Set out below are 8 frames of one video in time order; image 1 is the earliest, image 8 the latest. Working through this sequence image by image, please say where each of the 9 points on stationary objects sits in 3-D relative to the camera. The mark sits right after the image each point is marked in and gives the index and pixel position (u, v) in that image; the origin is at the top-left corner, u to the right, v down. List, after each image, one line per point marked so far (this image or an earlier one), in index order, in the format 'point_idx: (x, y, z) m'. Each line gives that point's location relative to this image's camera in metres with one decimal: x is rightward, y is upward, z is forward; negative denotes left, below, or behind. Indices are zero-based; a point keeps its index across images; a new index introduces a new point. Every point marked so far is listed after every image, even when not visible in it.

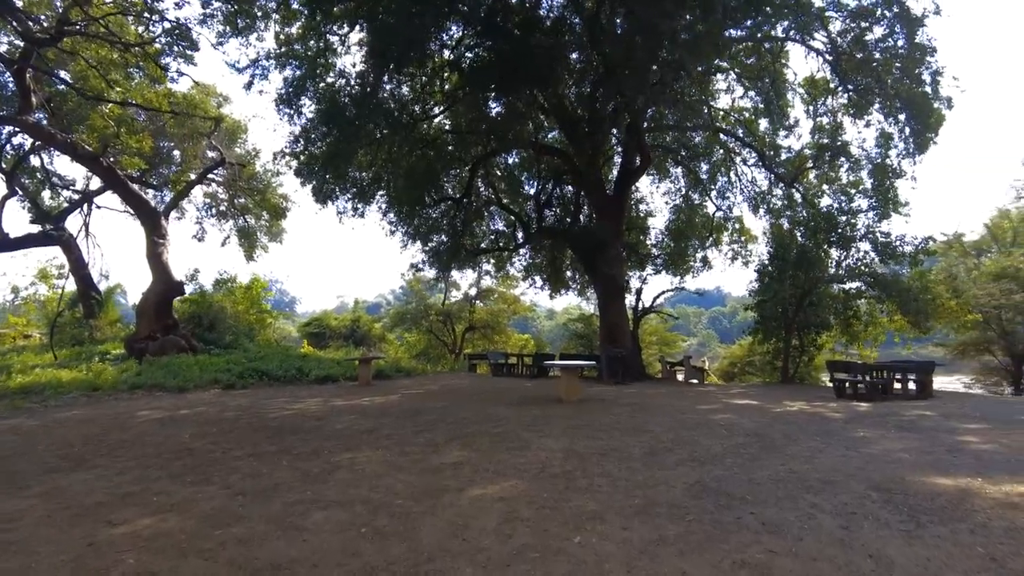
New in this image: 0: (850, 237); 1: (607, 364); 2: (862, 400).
0: (+8.0, +1.2, +15.2) m
1: (+2.0, -1.6, +13.6) m
2: (+5.3, -1.7, +9.7) m
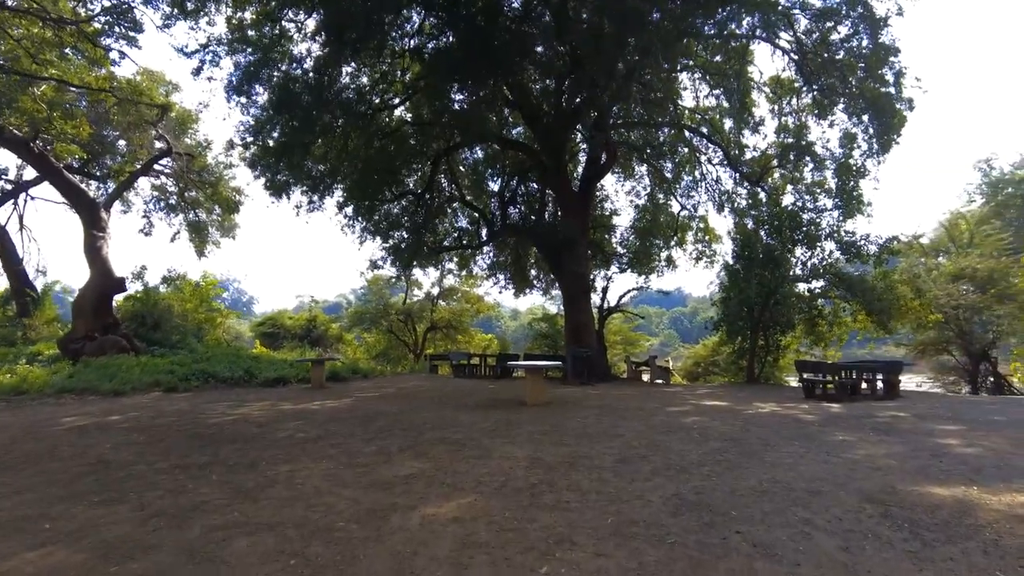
0: (+7.1, +1.2, +15.1) m
1: (+1.2, -1.6, +13.2) m
2: (+4.7, -1.7, +9.5) m
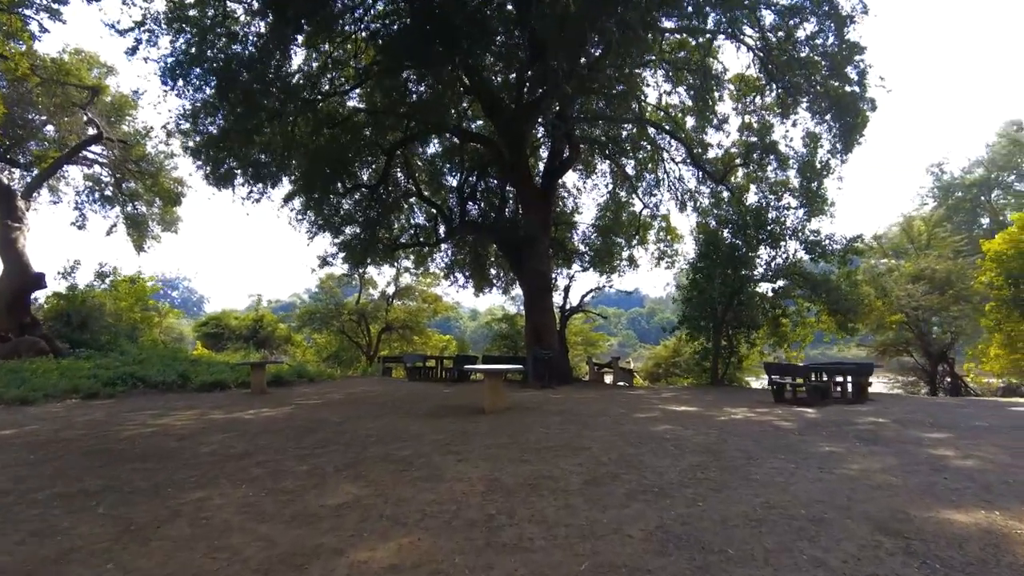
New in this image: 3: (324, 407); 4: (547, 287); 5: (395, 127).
0: (+6.2, +1.2, +14.9) m
1: (+0.4, -1.6, +12.6) m
2: (+4.1, -1.7, +9.1) m
3: (-2.6, -1.6, +8.7) m
4: (+0.8, 0.0, +15.4) m
5: (-2.8, +3.9, +15.6) m
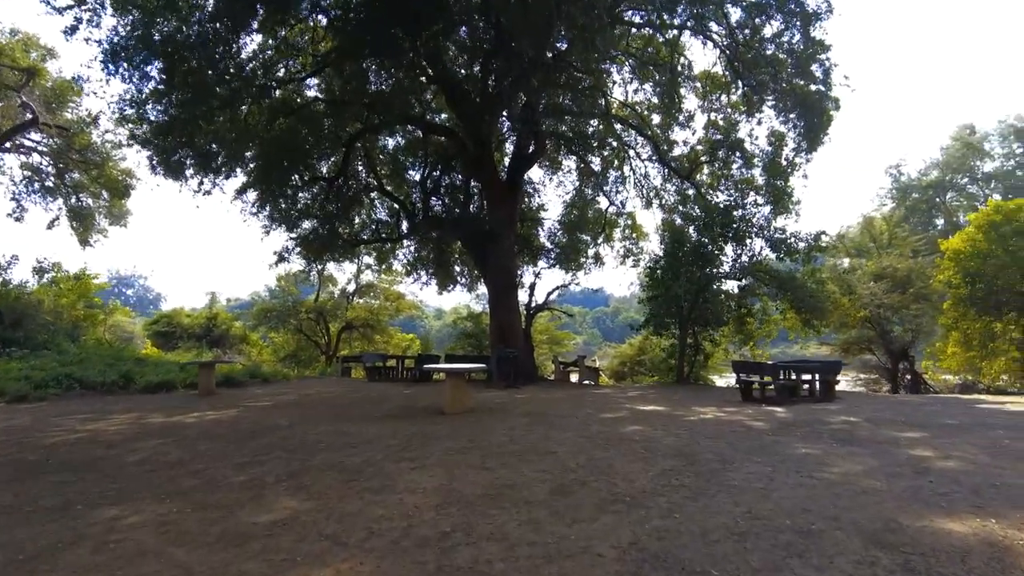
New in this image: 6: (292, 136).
0: (+5.4, +1.3, +14.8) m
1: (-0.3, -1.5, +12.3) m
2: (+3.6, -1.6, +8.9) m
3: (-3.0, -1.6, +8.2) m
4: (0.0, +0.1, +15.0) m
5: (-3.7, +4.0, +15.1) m
6: (-4.9, +3.4, +14.2) m
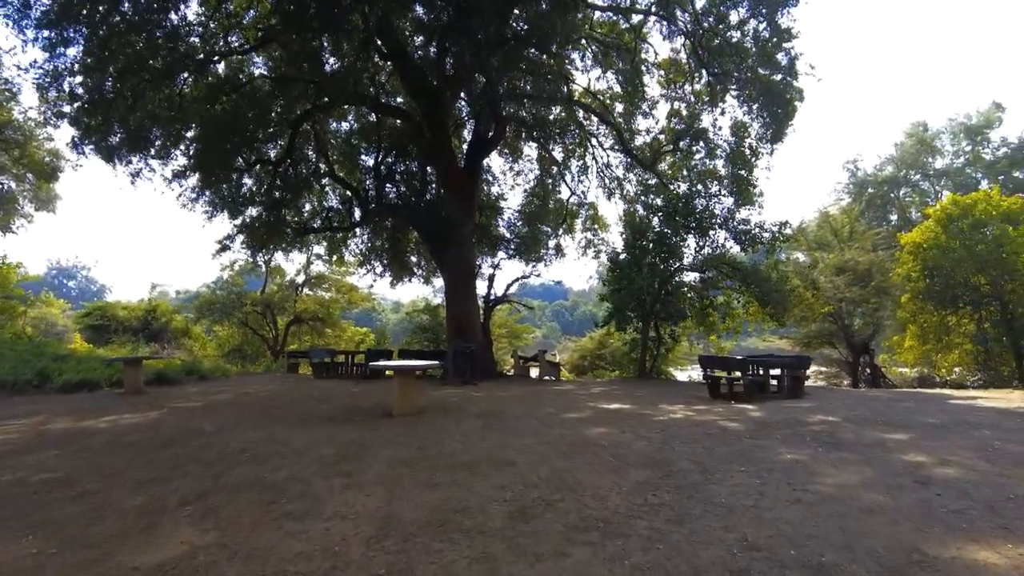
0: (+4.4, +1.4, +14.5) m
1: (-1.1, -1.3, +11.6) m
2: (+3.0, -1.5, +8.5) m
3: (-3.6, -1.4, +7.4) m
4: (-0.9, +0.3, +14.4) m
5: (-4.6, +4.2, +14.1) m
6: (-5.7, +3.6, +13.2) m
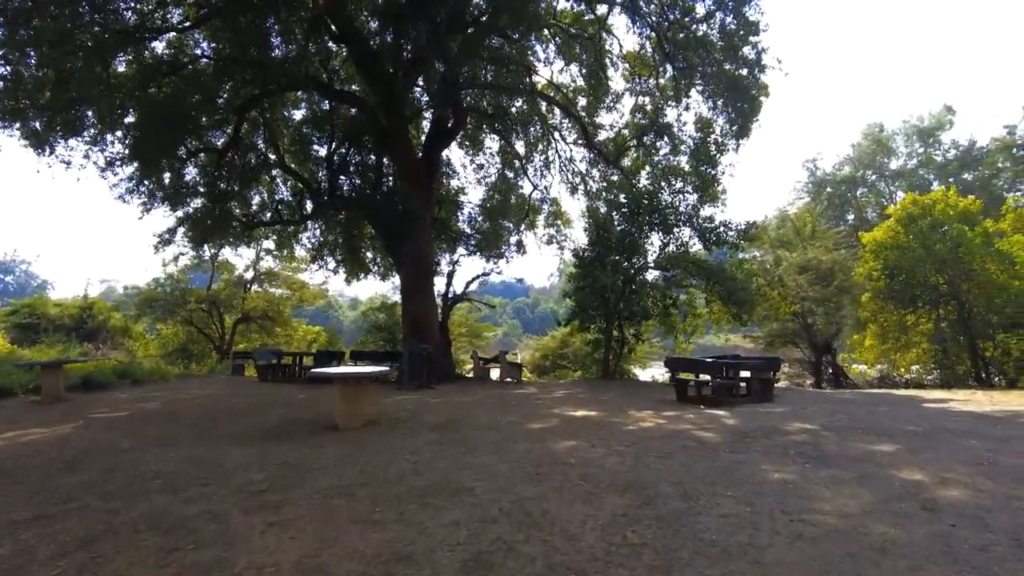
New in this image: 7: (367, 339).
0: (+3.6, +1.5, +14.2) m
1: (-1.8, -1.3, +11.0) m
2: (+2.5, -1.5, +8.1) m
3: (-4.0, -1.4, +6.6) m
4: (-1.8, +0.3, +13.7) m
5: (-5.4, +4.3, +13.3) m
6: (-6.5, +3.6, +12.2) m
7: (-4.2, -1.5, +18.5) m
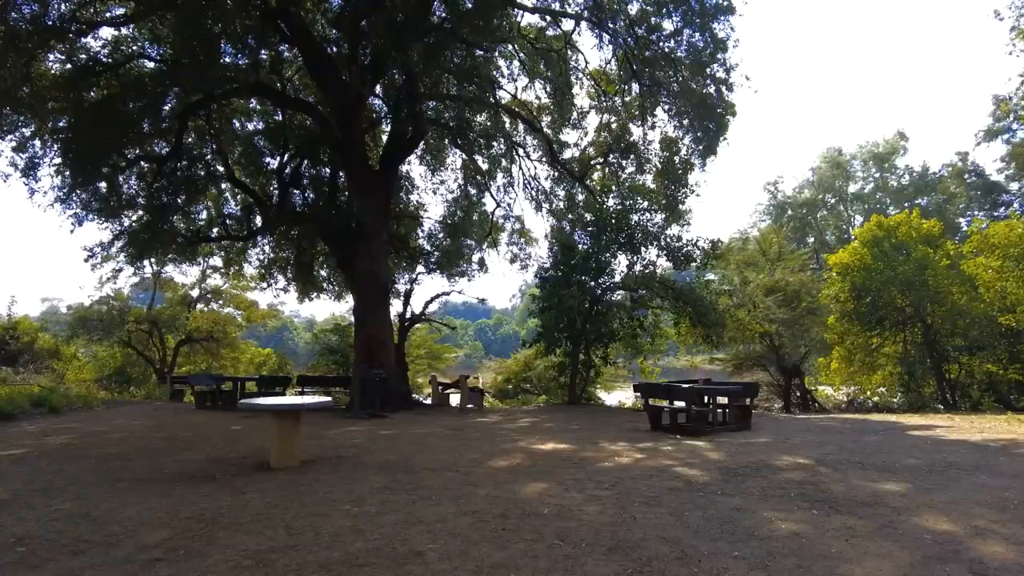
0: (+2.8, +1.0, +13.8) m
1: (-2.4, -1.6, +10.1) m
2: (+2.0, -1.7, +7.6) m
3: (-4.3, -1.5, +5.7) m
4: (-2.6, -0.1, +12.9) m
5: (-6.1, +3.9, +12.4) m
6: (-7.2, +3.3, +11.3) m
7: (-5.2, -2.0, +17.5) m
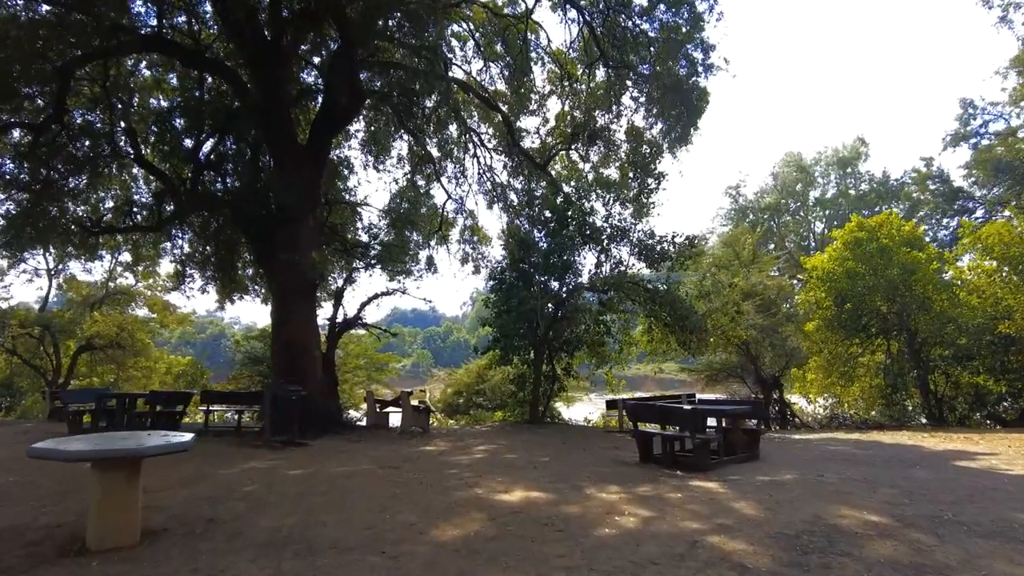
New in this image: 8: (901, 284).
0: (+1.9, +1.0, +12.2) m
1: (-3.0, -1.5, +8.2) m
2: (+1.6, -1.7, +5.9) m
3: (-4.6, -1.4, +3.6) m
4: (-3.4, 0.0, +11.0) m
5: (-6.9, +4.0, +10.2) m
6: (-7.8, +3.4, +9.0) m
7: (-6.4, -2.0, +15.3) m
8: (+8.0, +0.1, +13.2) m
